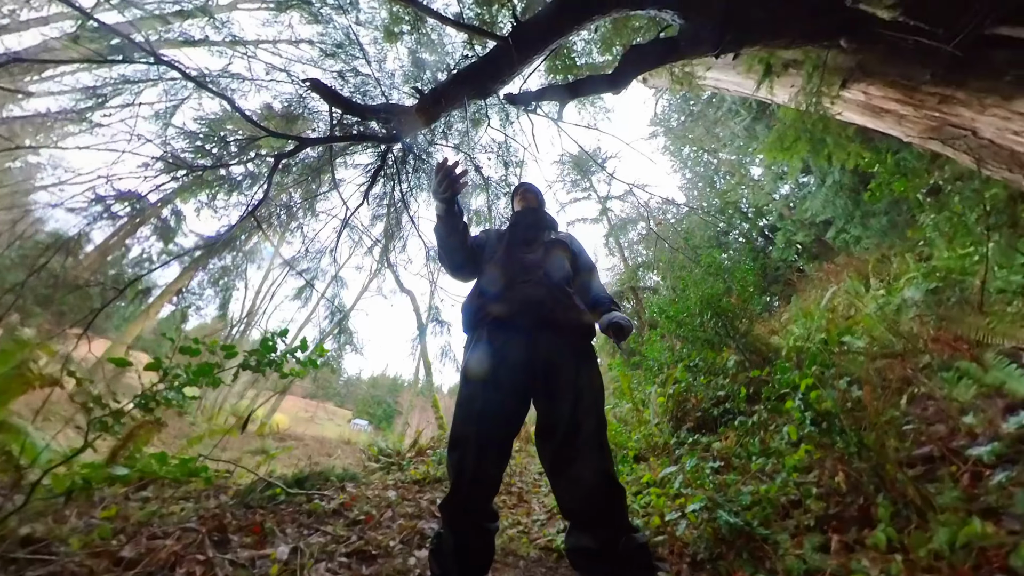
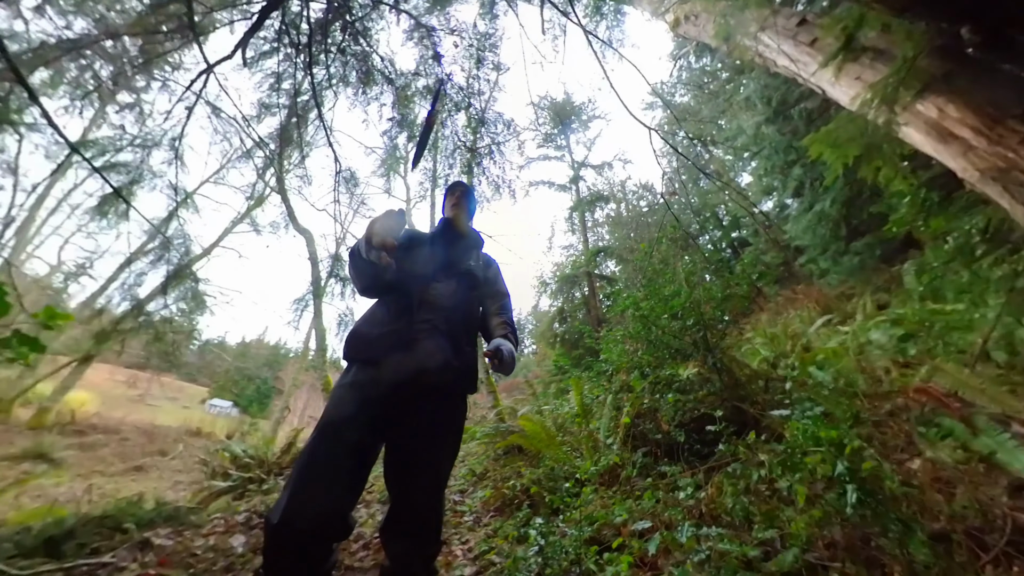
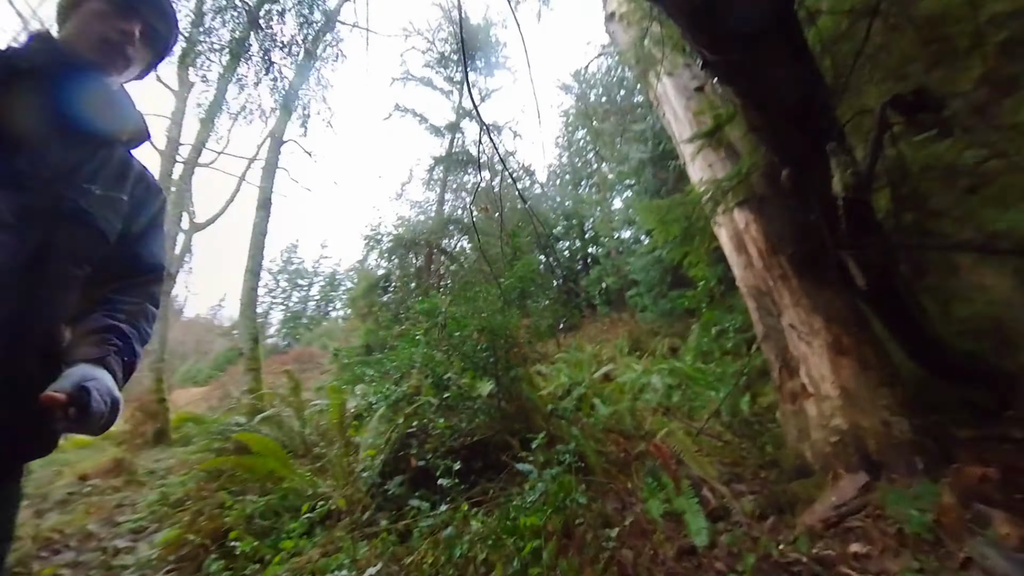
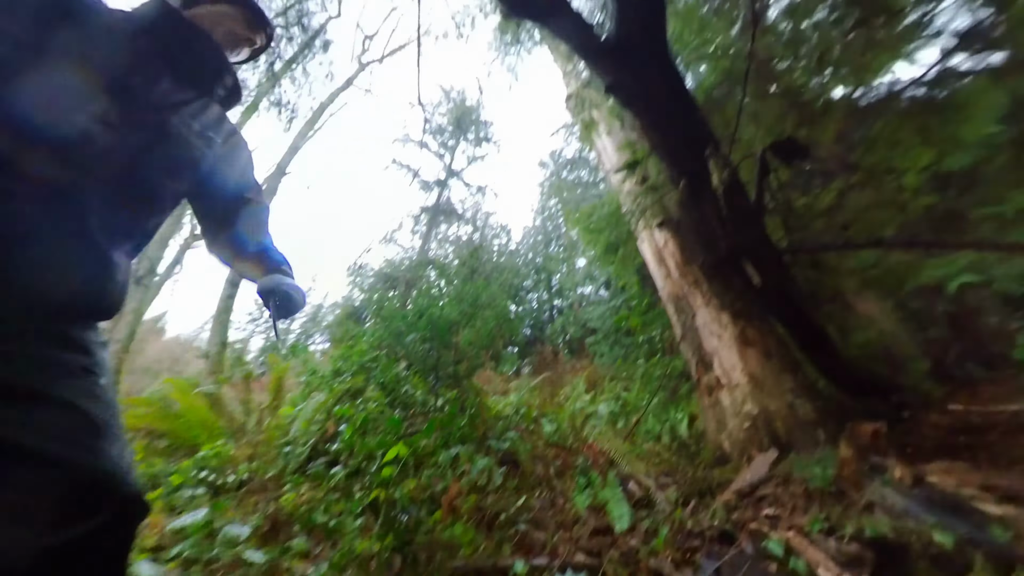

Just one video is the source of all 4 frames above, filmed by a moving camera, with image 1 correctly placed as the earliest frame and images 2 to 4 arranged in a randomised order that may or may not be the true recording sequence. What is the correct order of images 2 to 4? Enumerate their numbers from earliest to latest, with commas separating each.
4, 3, 2
